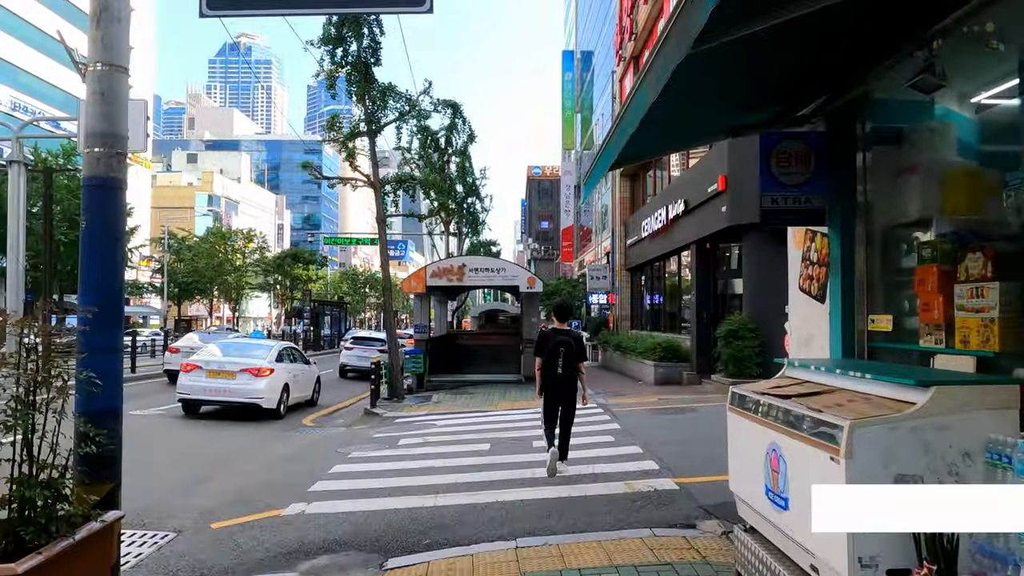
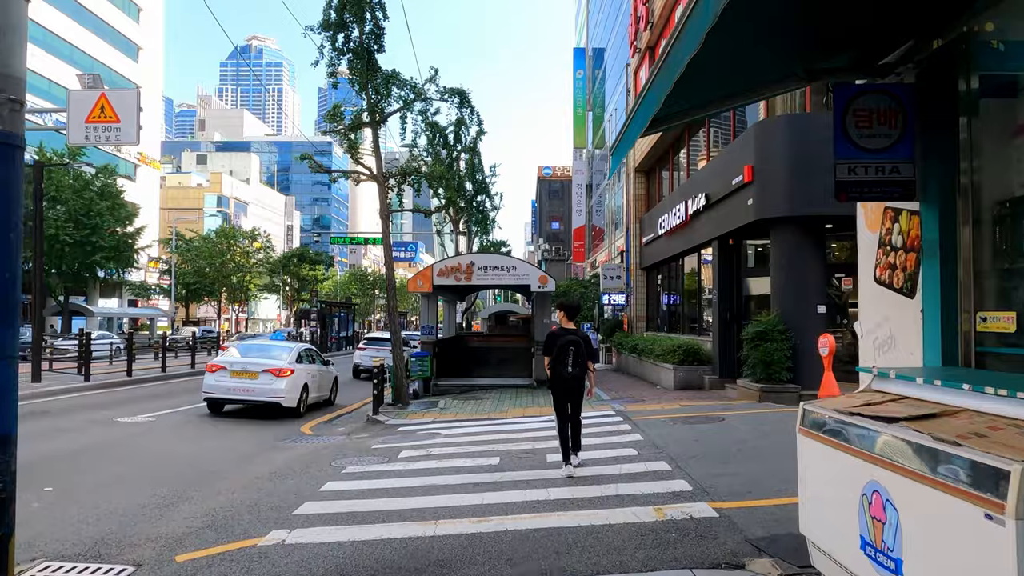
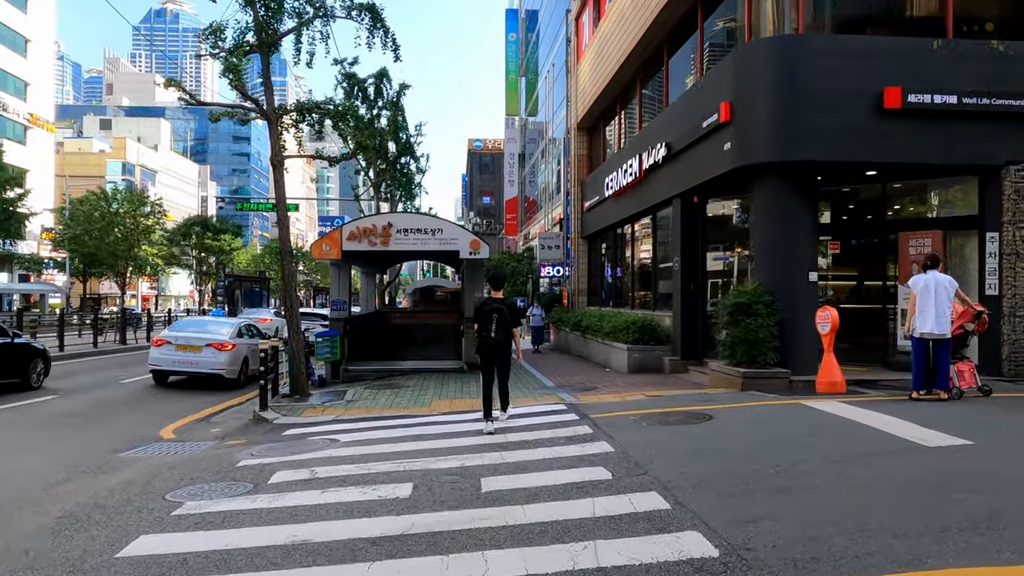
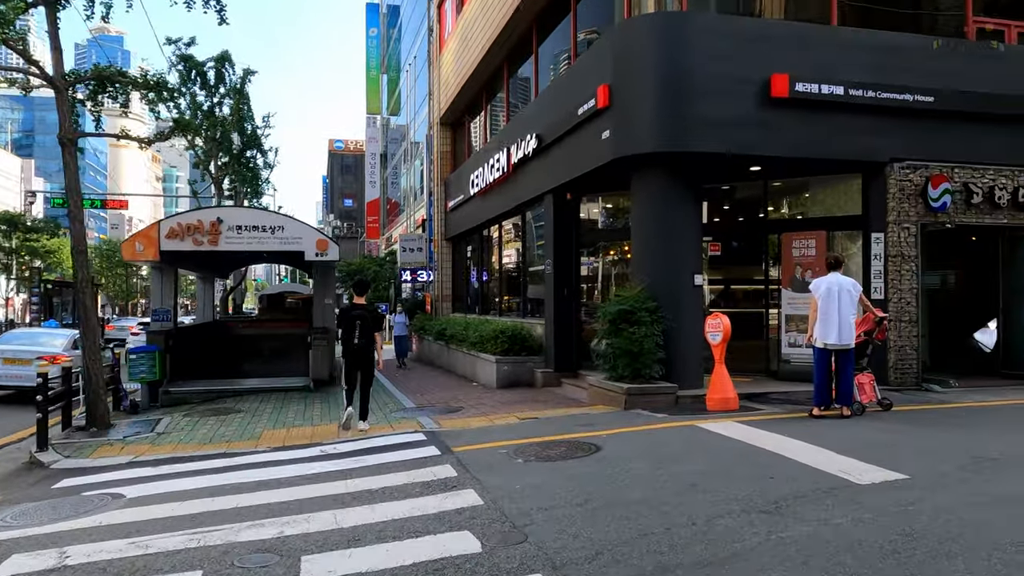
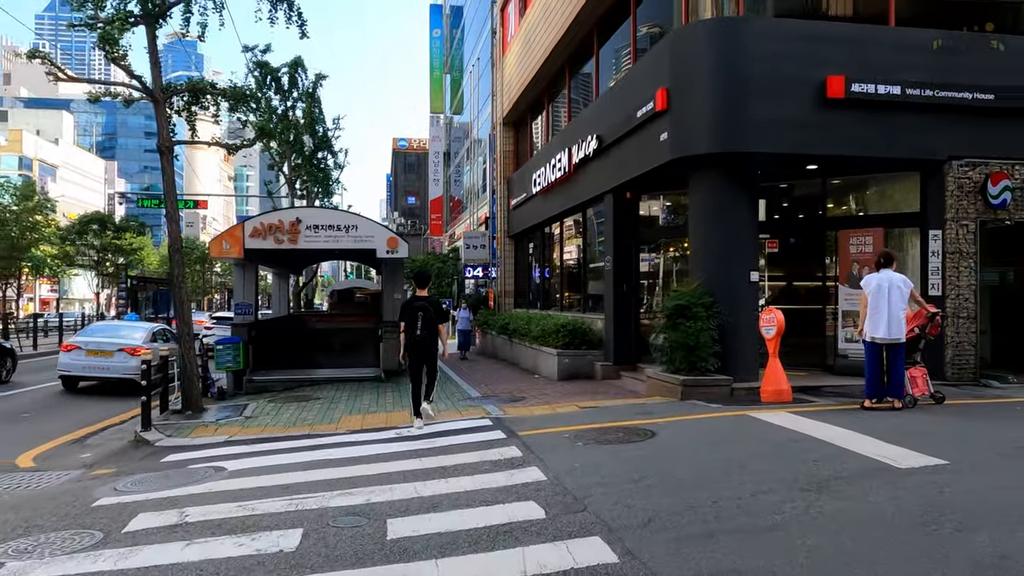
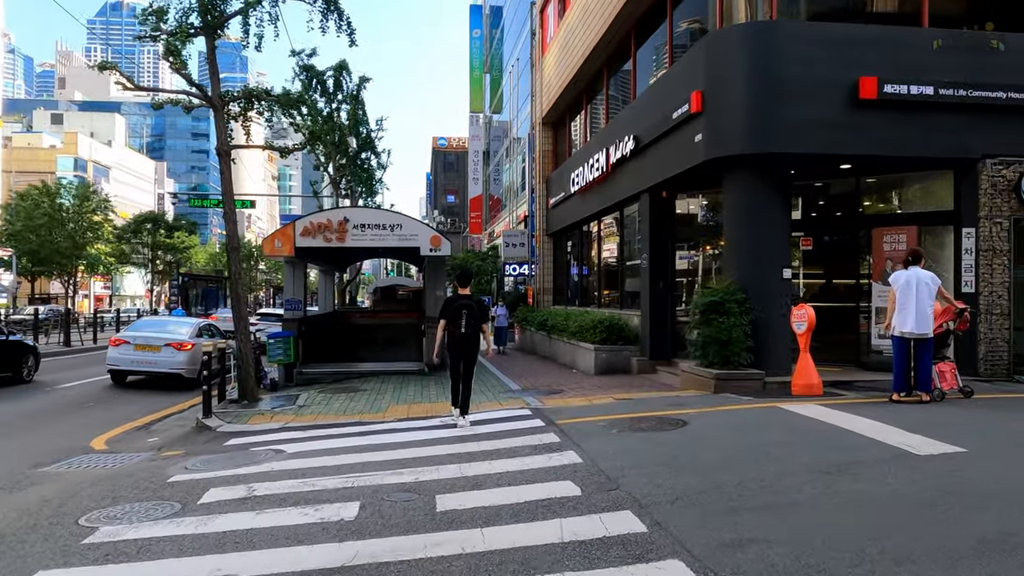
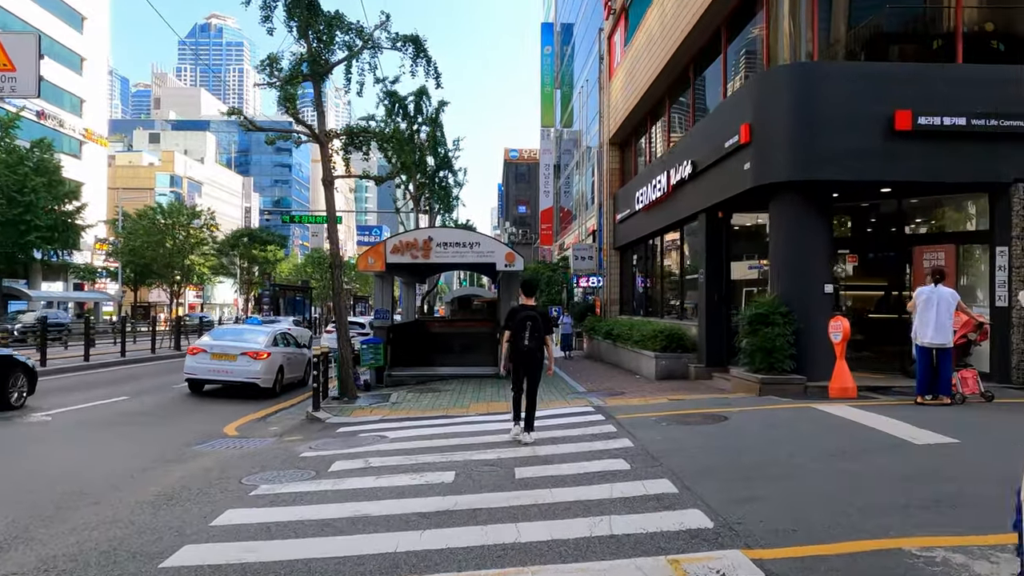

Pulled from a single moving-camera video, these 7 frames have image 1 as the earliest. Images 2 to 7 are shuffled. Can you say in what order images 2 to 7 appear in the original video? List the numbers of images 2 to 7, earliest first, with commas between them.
2, 7, 3, 6, 5, 4
